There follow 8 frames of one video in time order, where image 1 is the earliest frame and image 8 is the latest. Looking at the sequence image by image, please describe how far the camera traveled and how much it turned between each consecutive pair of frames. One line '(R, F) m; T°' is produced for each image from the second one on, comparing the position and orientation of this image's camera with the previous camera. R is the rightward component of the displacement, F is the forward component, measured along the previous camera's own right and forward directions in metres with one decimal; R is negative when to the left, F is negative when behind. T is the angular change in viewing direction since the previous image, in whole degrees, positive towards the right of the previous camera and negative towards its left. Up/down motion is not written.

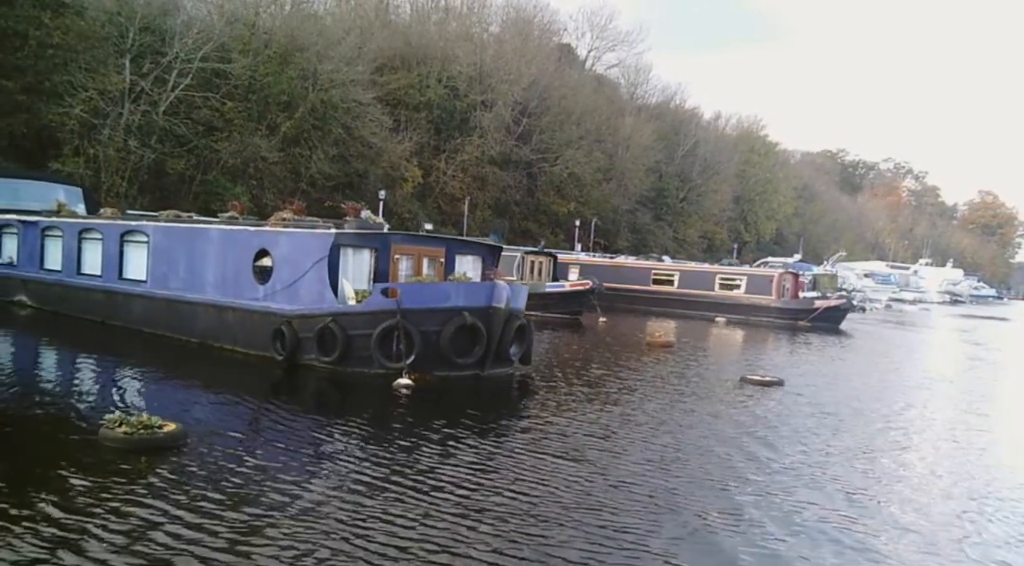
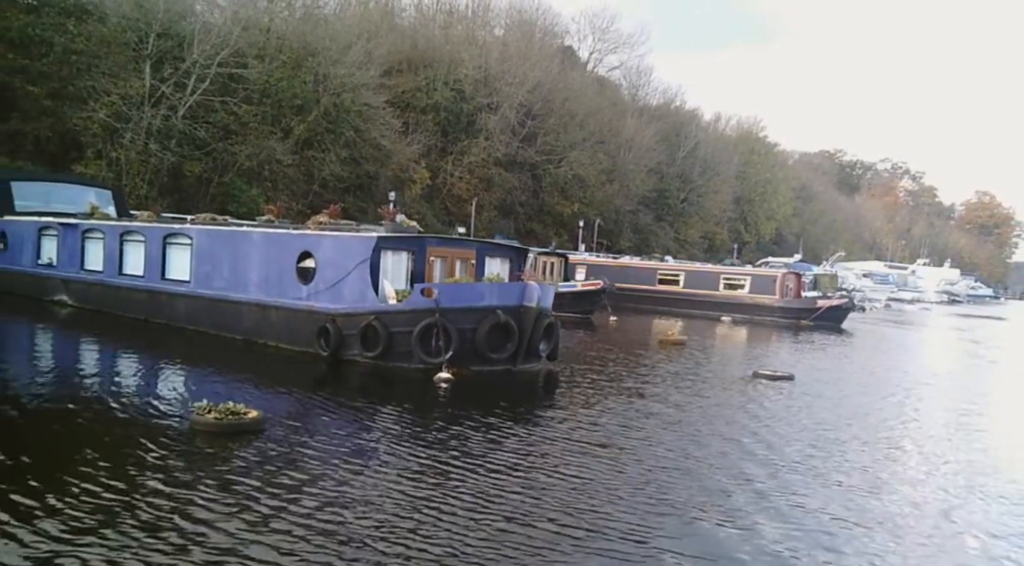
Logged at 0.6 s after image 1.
(-0.4, -0.7) m; 0°
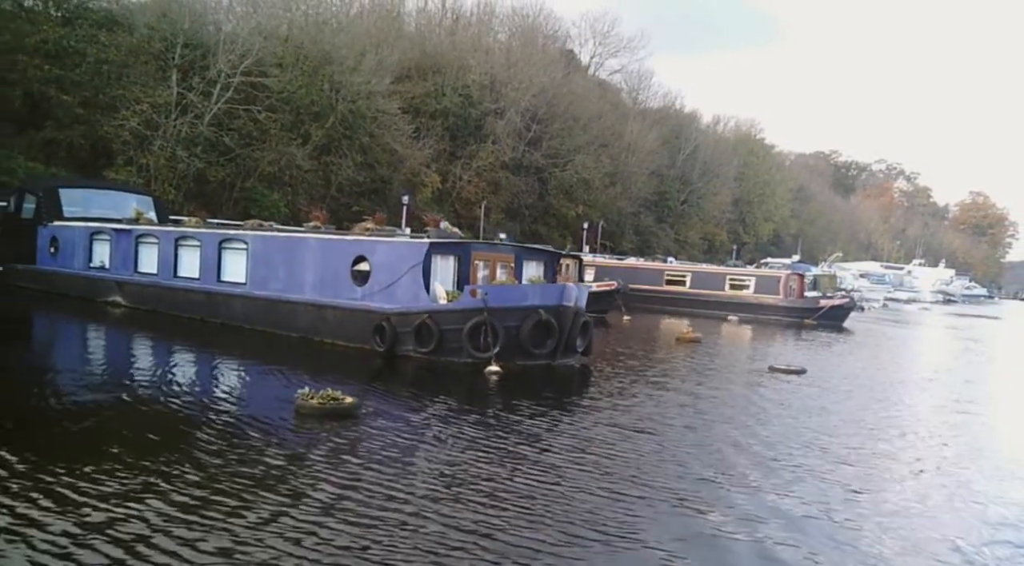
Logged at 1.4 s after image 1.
(-0.6, -1.1) m; 0°
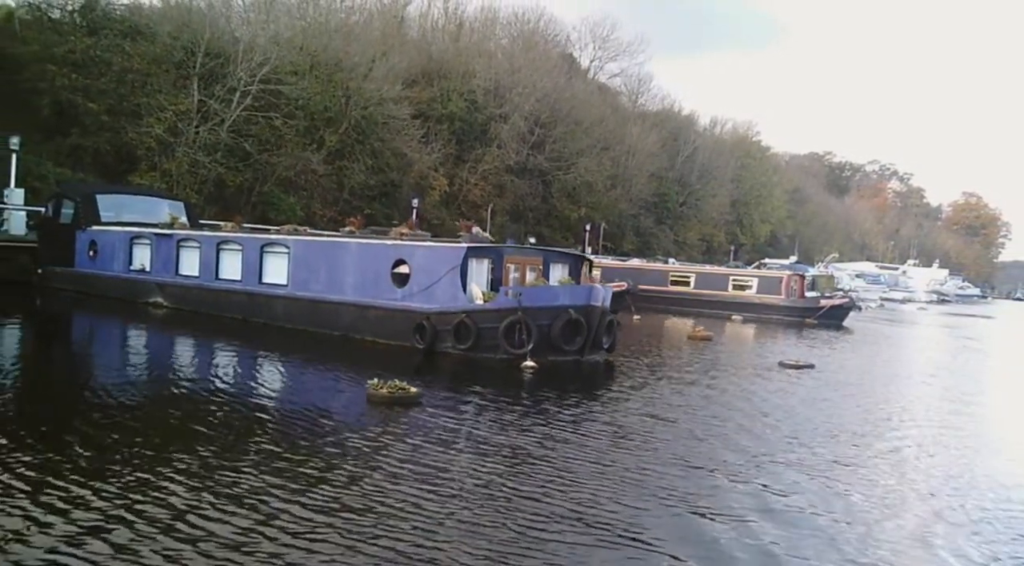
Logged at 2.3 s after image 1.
(-0.5, -0.9) m; 0°
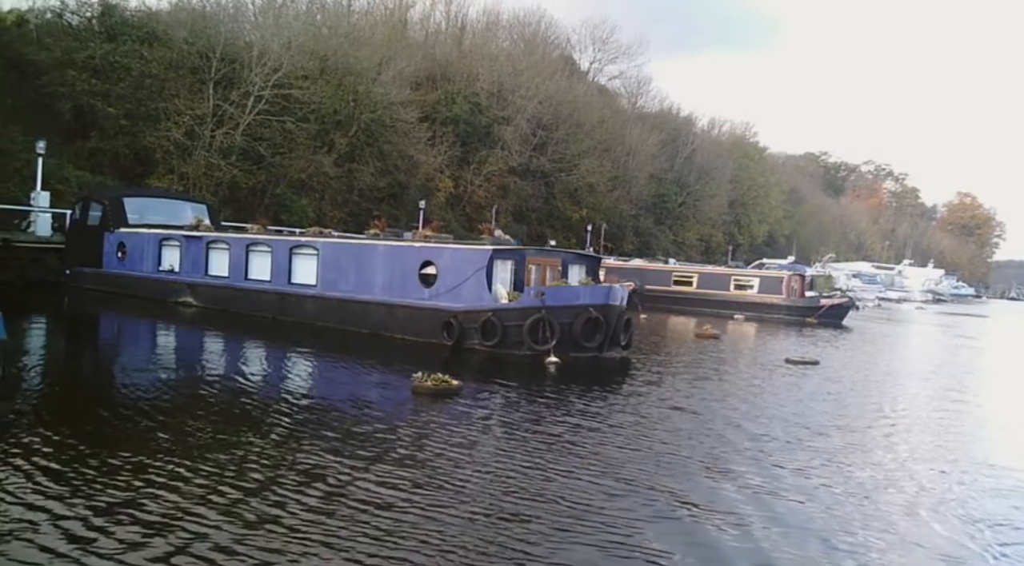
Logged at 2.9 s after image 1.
(-0.4, -0.7) m; 0°
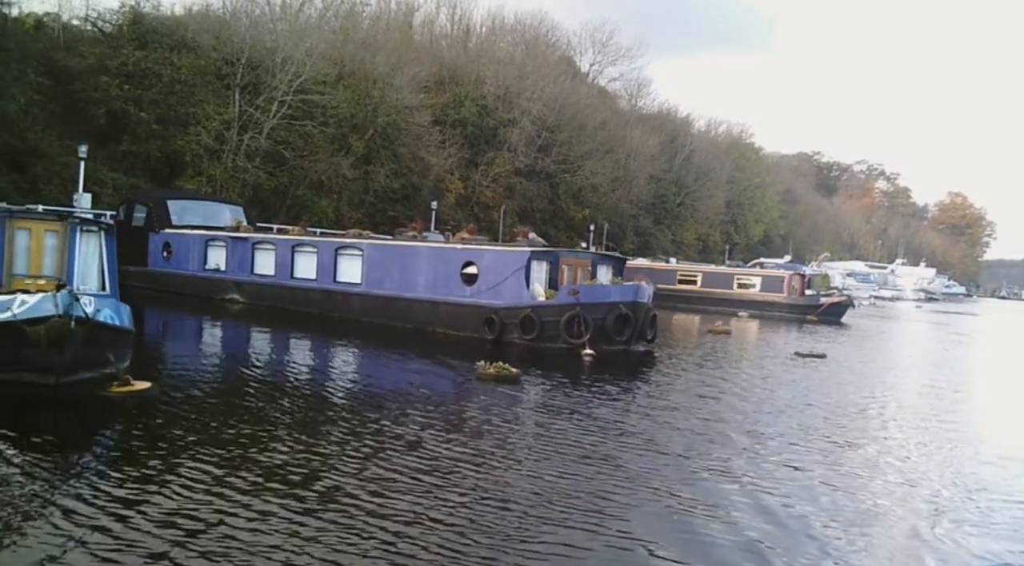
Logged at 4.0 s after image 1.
(-0.8, -1.3) m; +1°
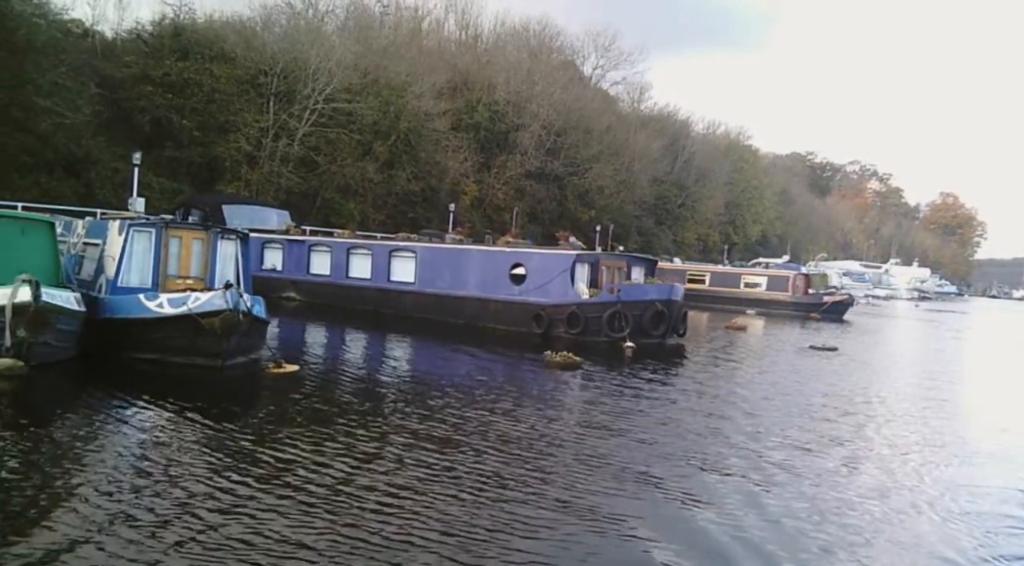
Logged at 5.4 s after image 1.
(-1.0, -1.7) m; 0°
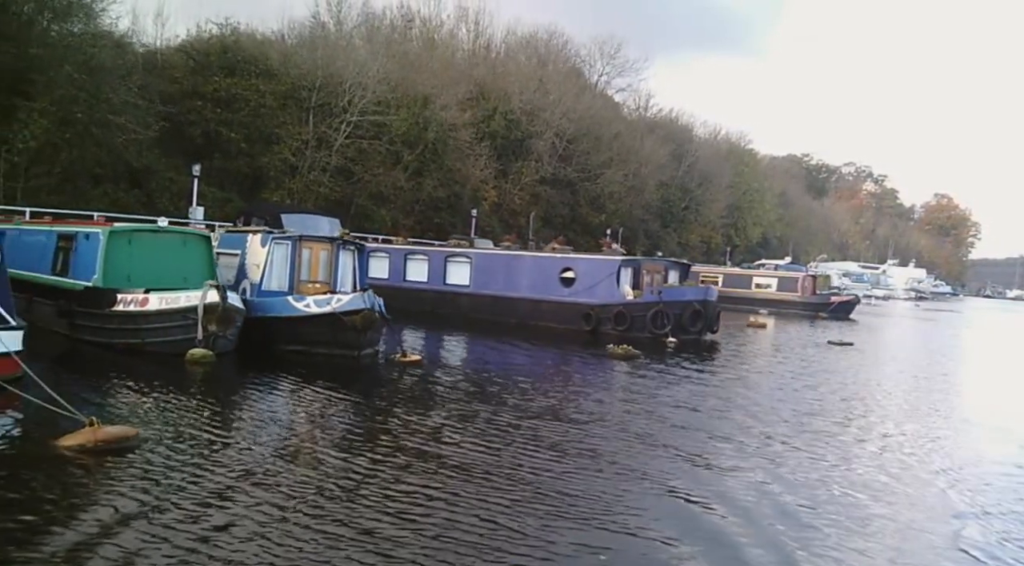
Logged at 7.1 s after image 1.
(-1.2, -2.0) m; 0°
